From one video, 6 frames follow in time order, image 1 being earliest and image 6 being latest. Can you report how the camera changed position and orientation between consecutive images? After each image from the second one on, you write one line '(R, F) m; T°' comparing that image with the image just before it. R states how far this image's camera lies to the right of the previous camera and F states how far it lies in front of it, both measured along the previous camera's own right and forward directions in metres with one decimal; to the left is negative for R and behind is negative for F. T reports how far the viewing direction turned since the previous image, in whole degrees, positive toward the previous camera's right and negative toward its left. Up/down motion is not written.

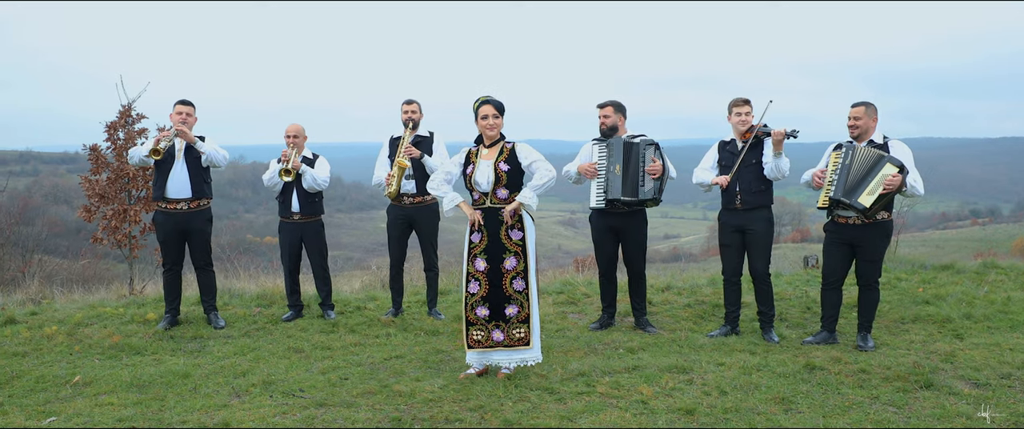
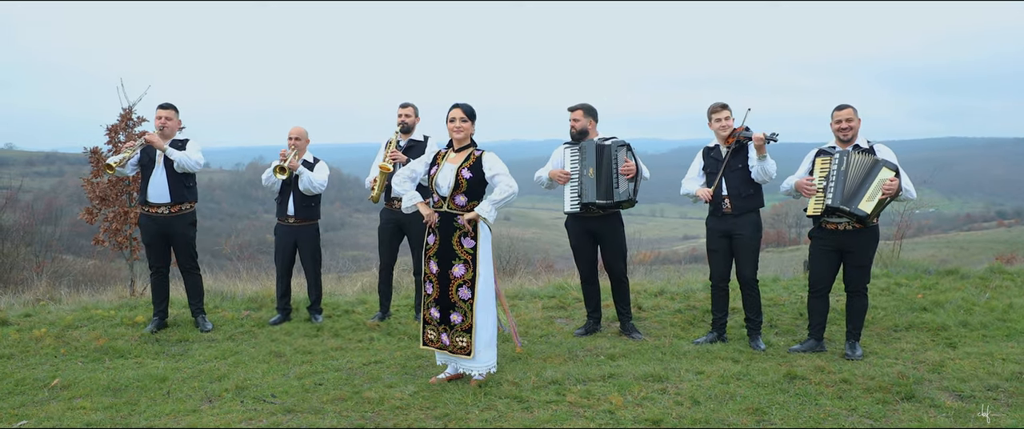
(+0.5, +0.1) m; -2°
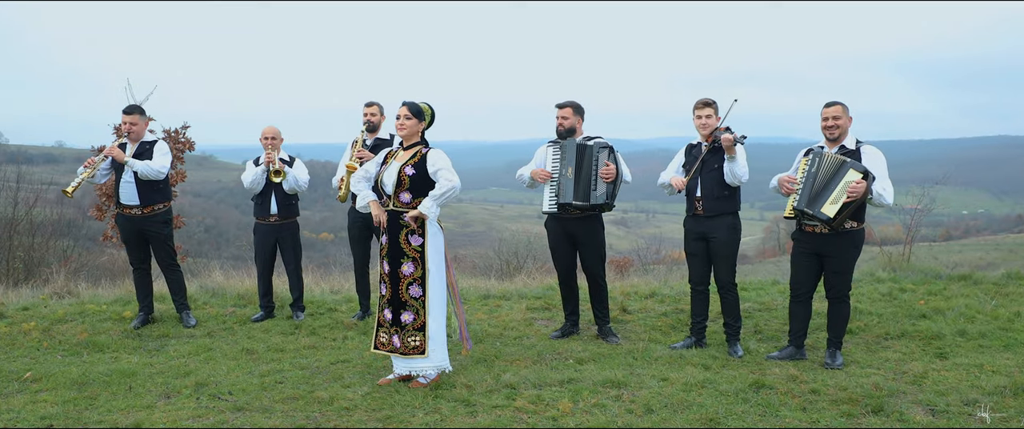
(+0.8, +0.2) m; -4°
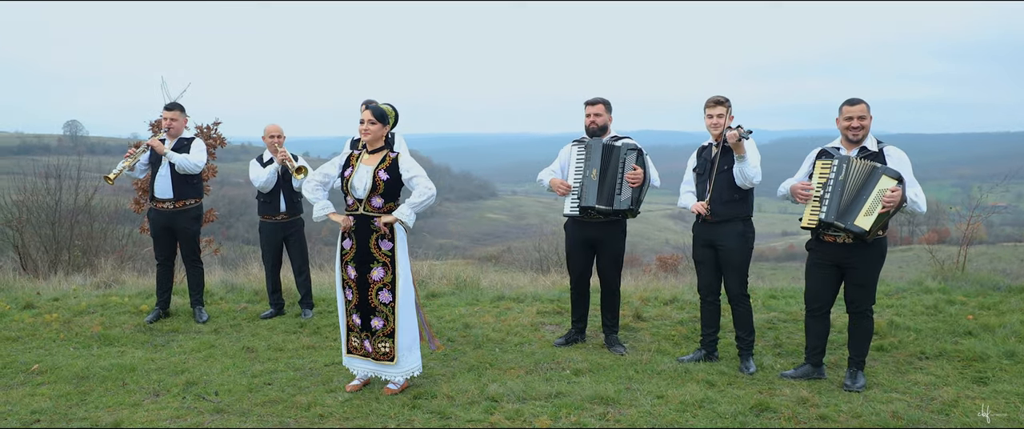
(+0.7, +0.4) m; -6°
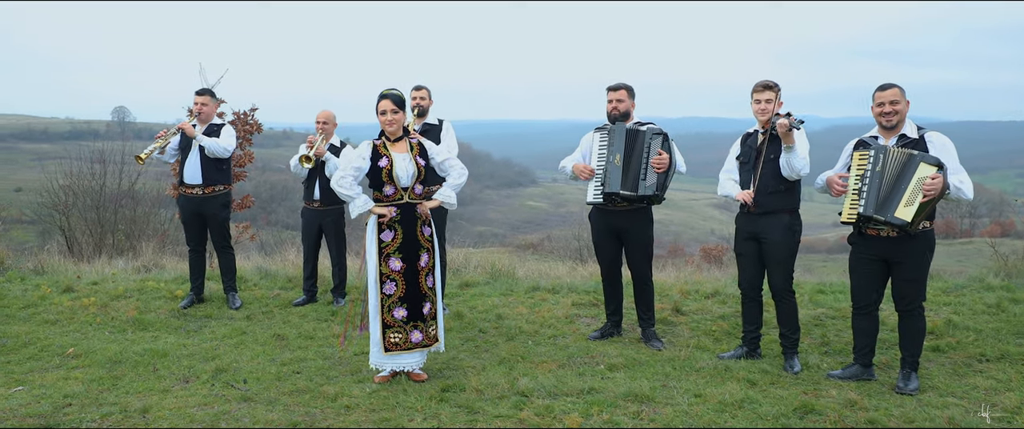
(+0.1, +0.2) m; -3°
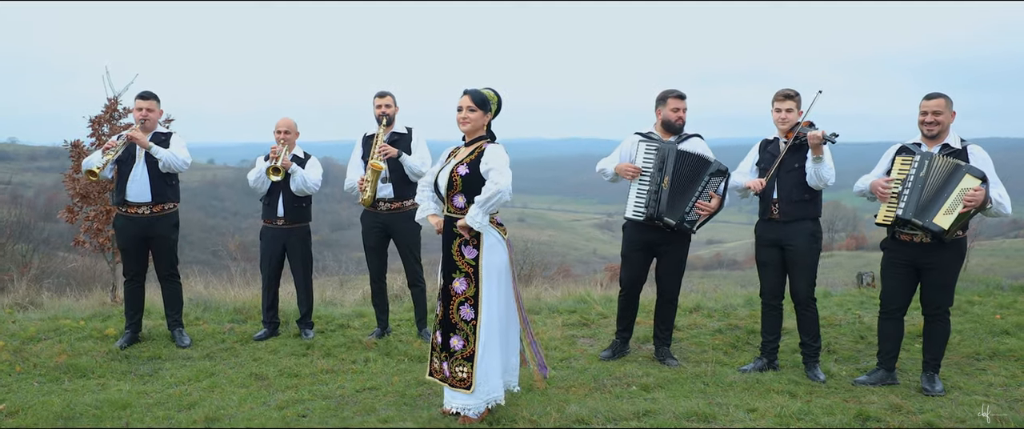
(-1.4, +0.5) m; +12°
